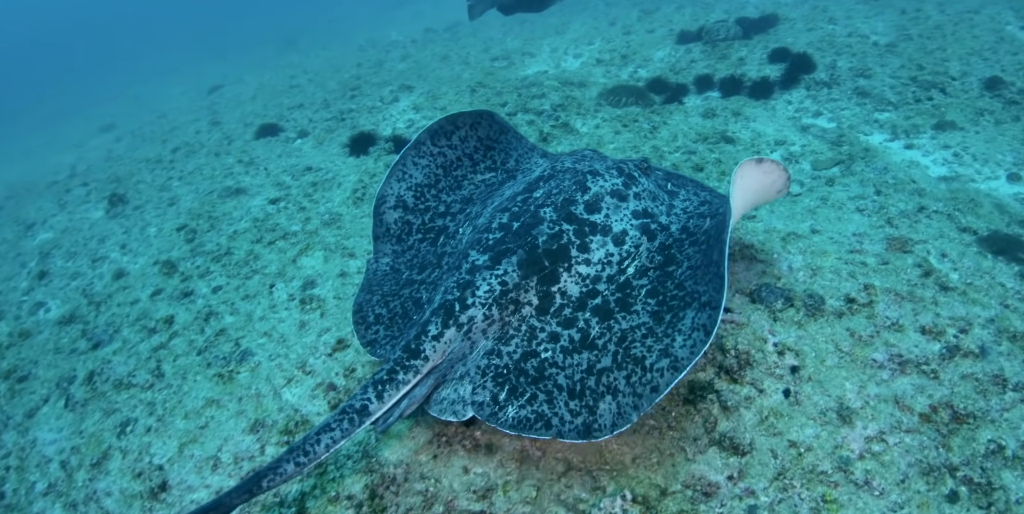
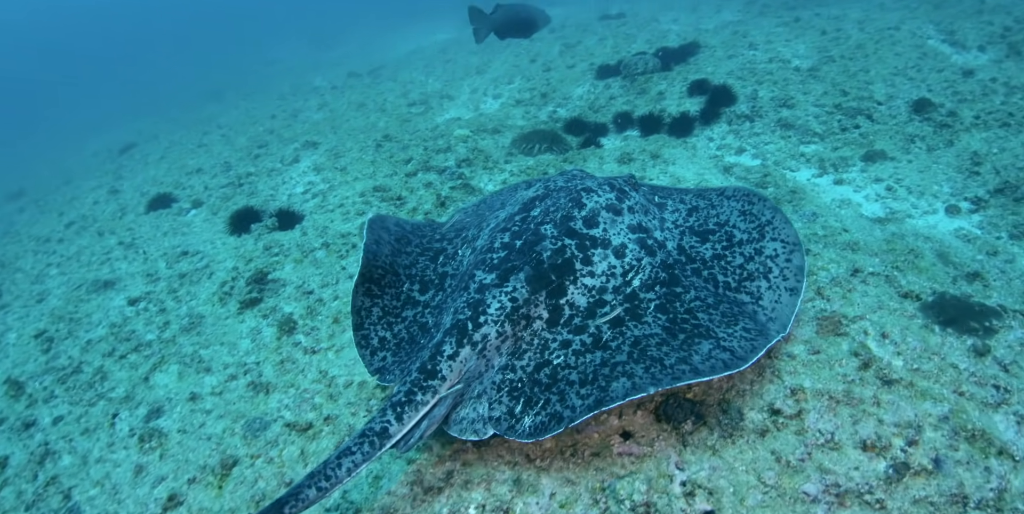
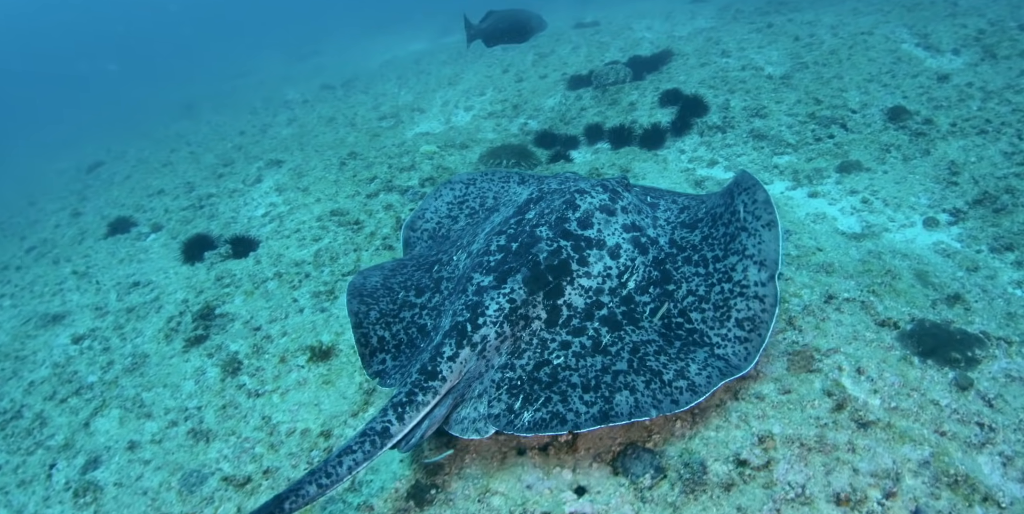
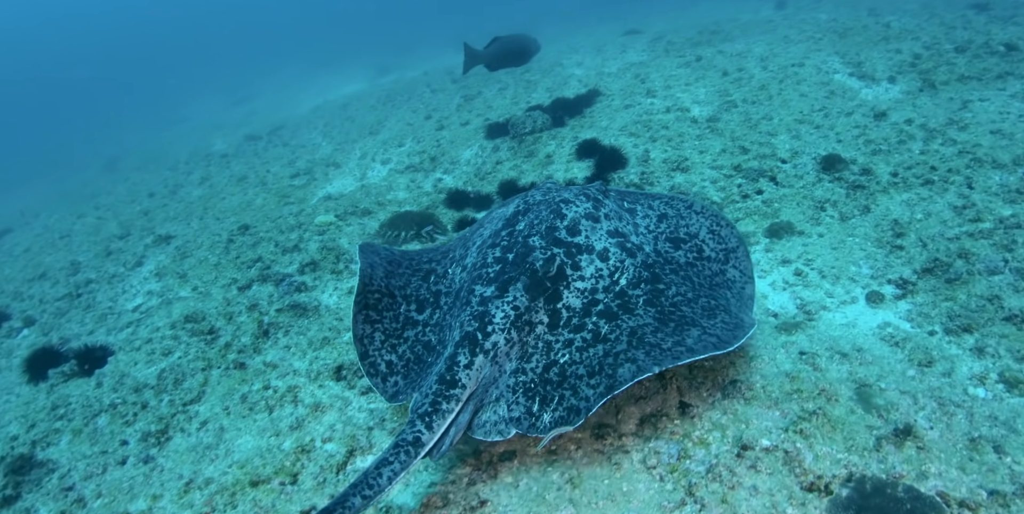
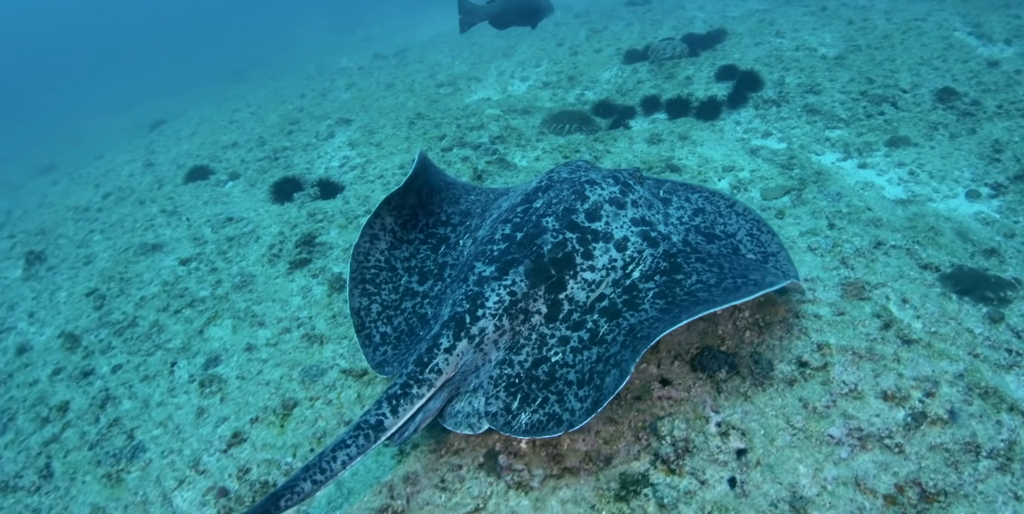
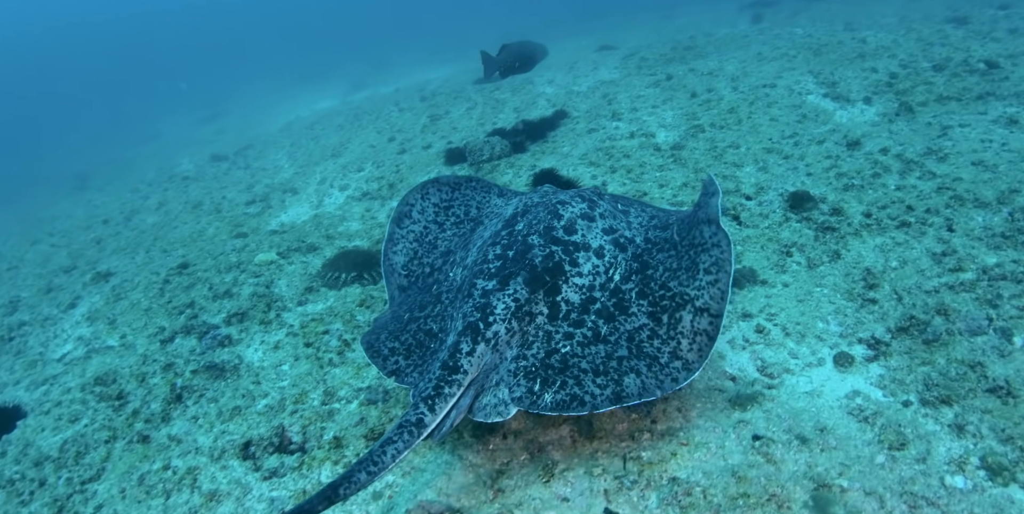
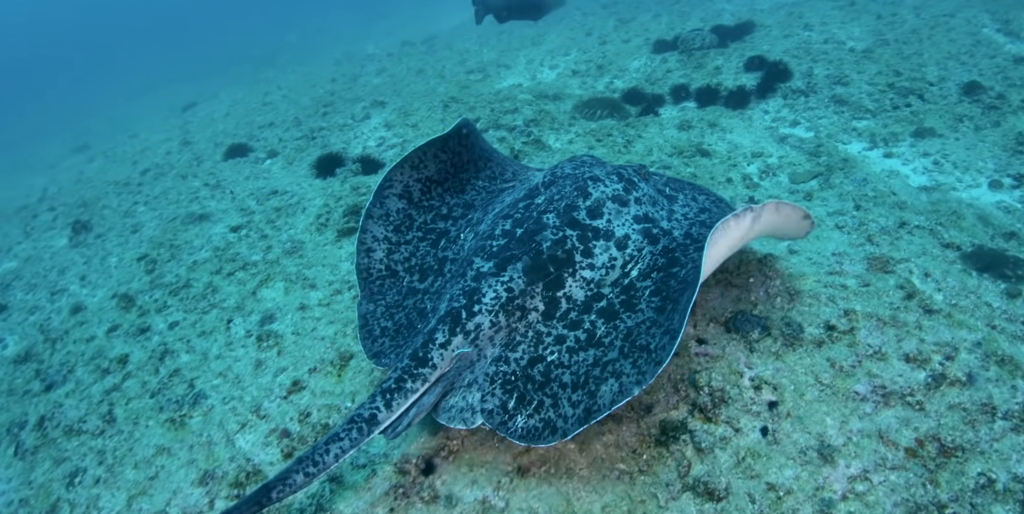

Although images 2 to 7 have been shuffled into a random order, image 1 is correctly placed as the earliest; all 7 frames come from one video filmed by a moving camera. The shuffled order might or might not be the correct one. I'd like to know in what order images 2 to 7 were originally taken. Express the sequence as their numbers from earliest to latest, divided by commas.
7, 5, 2, 3, 4, 6
